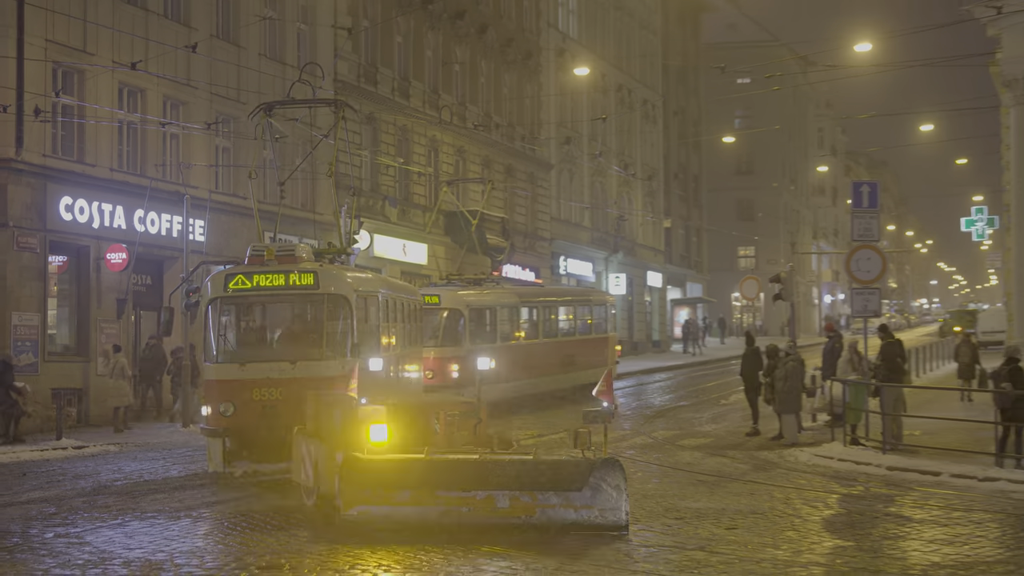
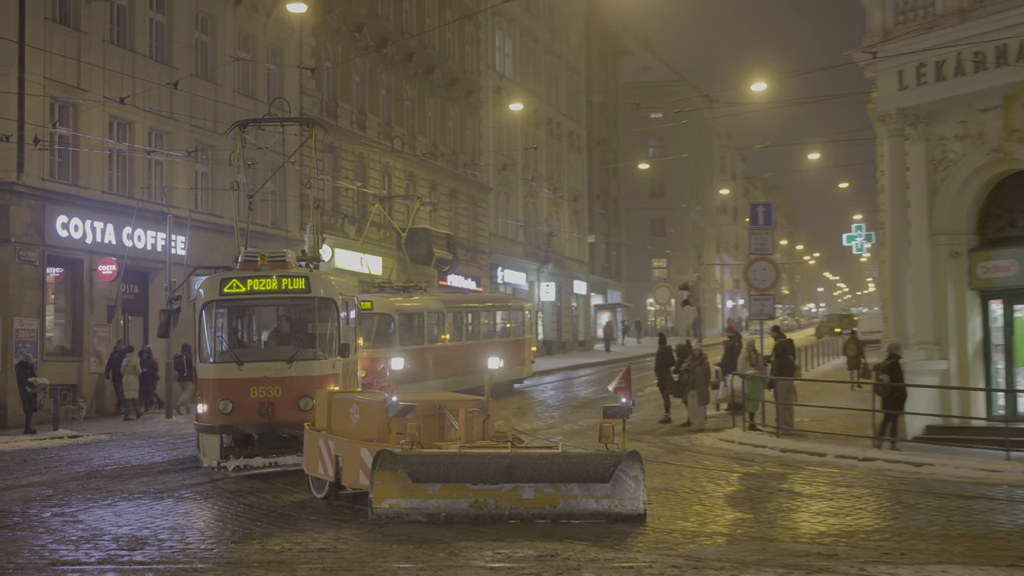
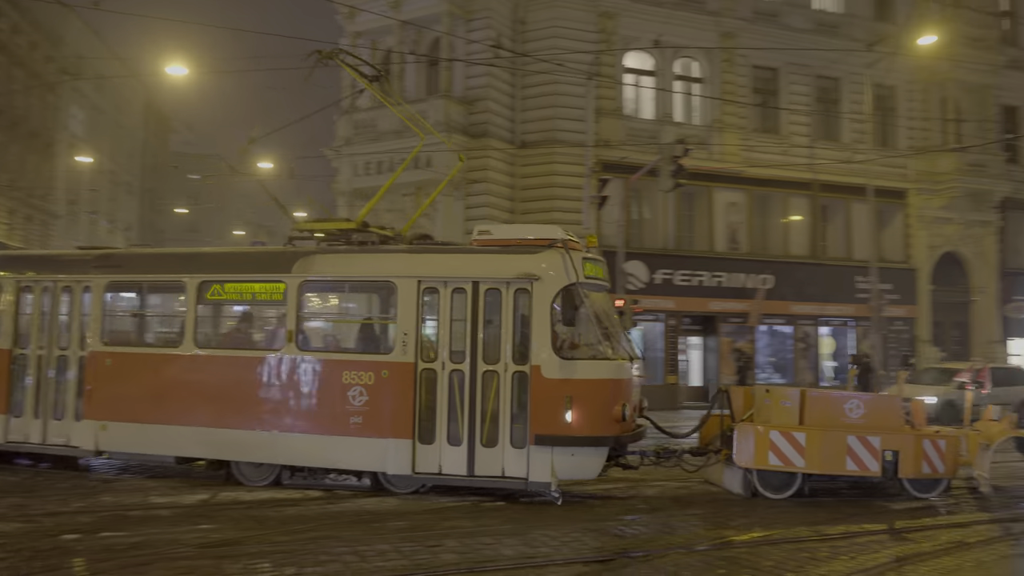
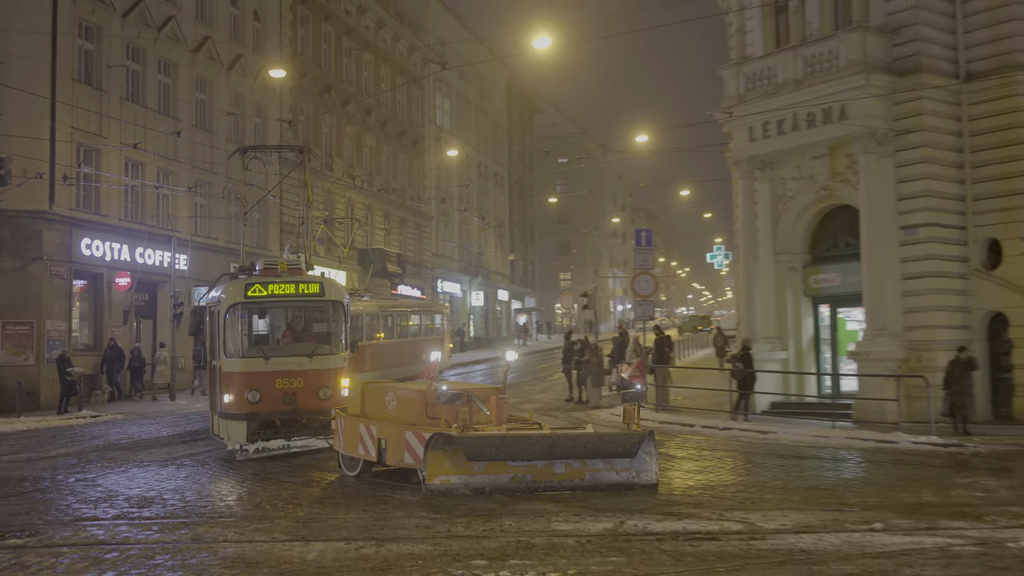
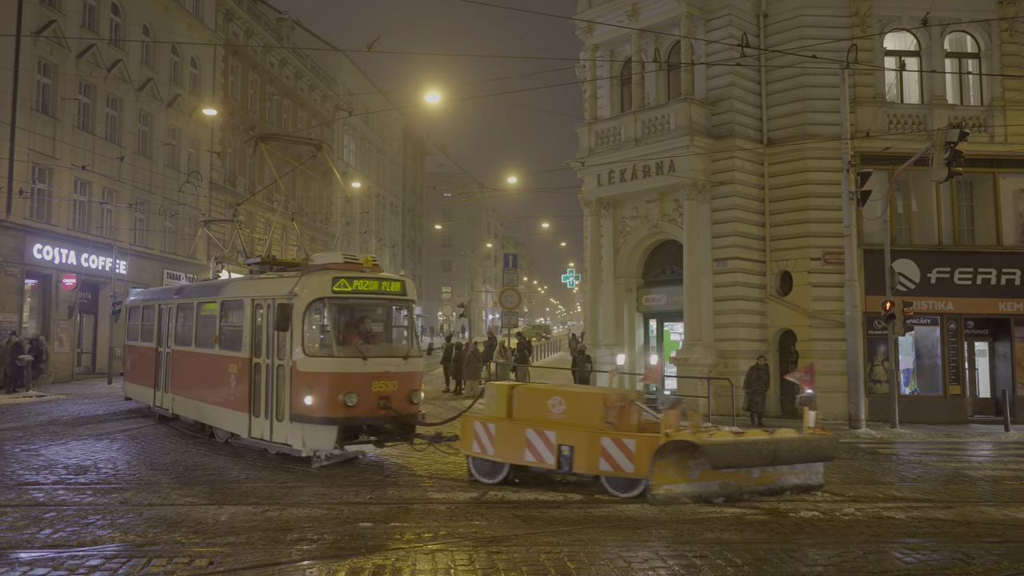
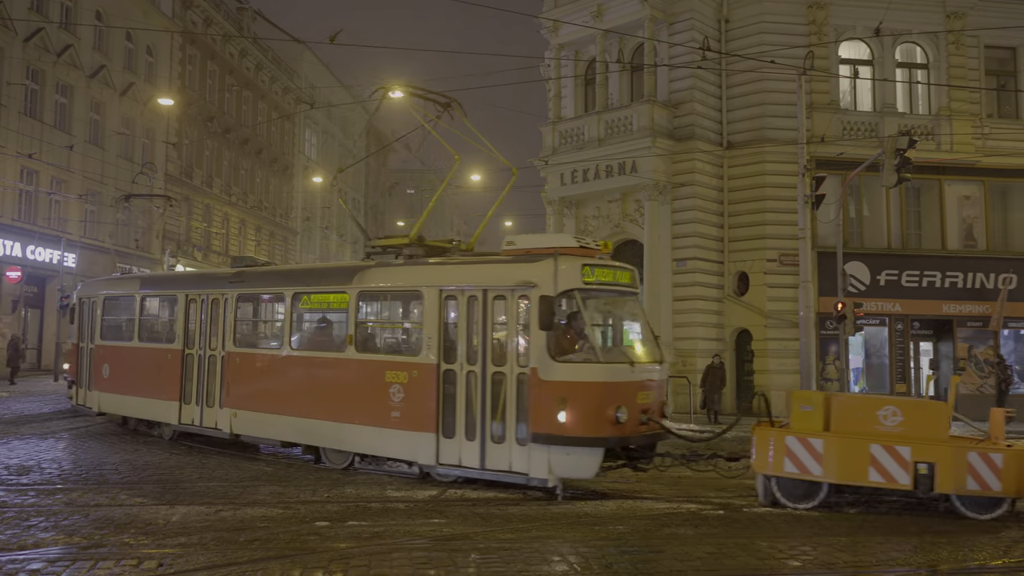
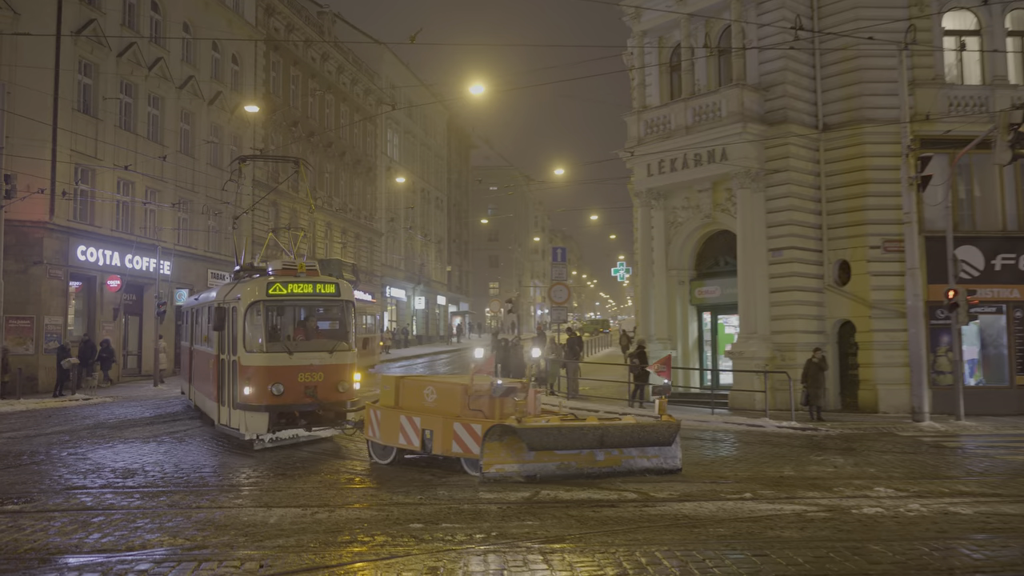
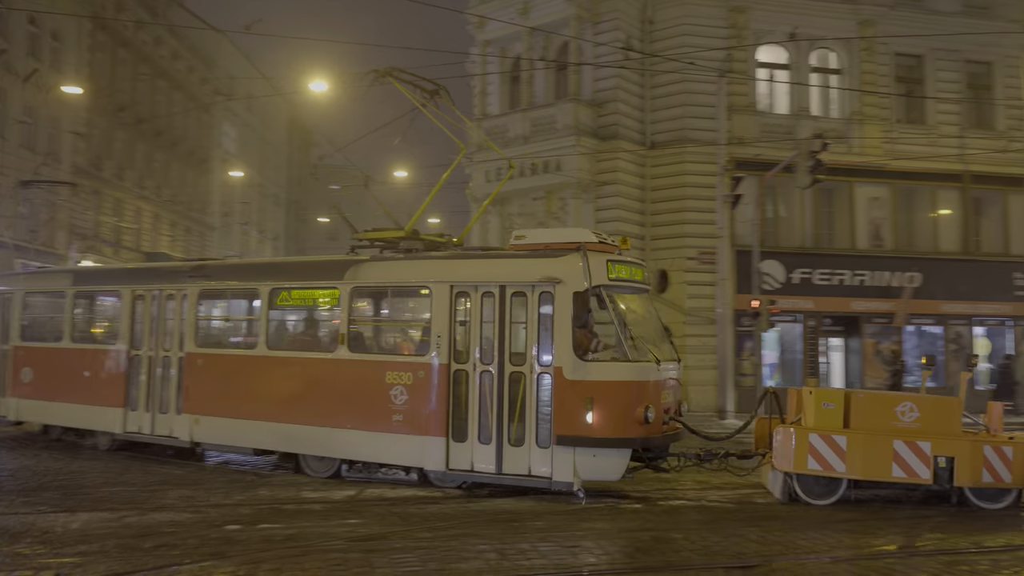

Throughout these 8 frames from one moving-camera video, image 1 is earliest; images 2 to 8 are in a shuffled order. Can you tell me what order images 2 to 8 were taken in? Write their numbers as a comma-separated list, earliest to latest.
2, 4, 7, 5, 6, 8, 3
